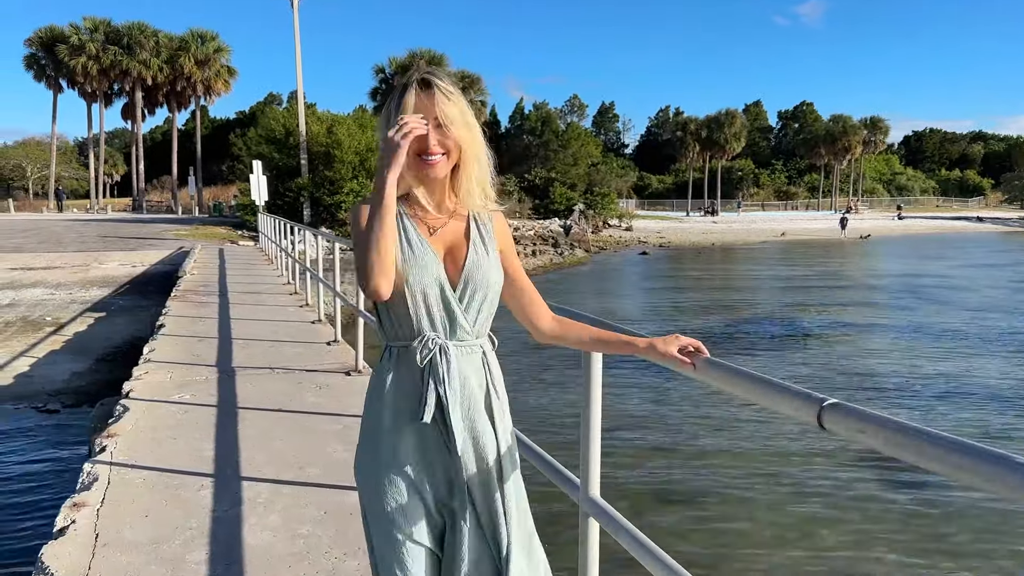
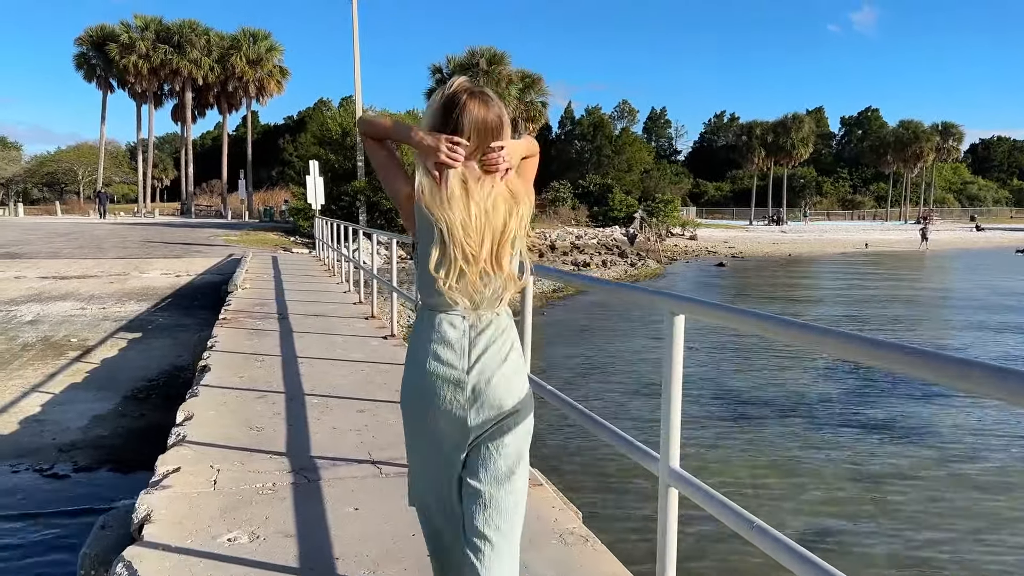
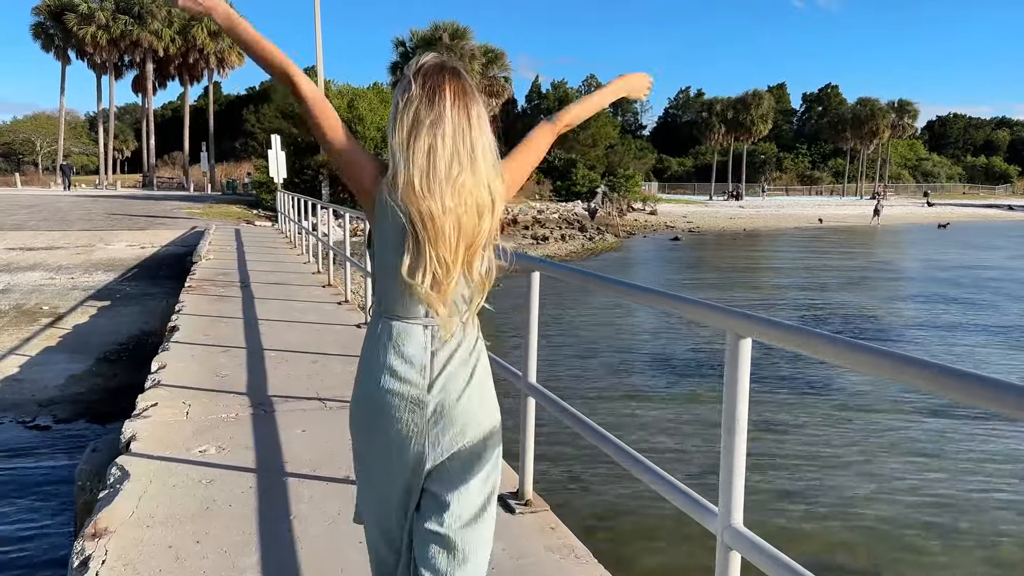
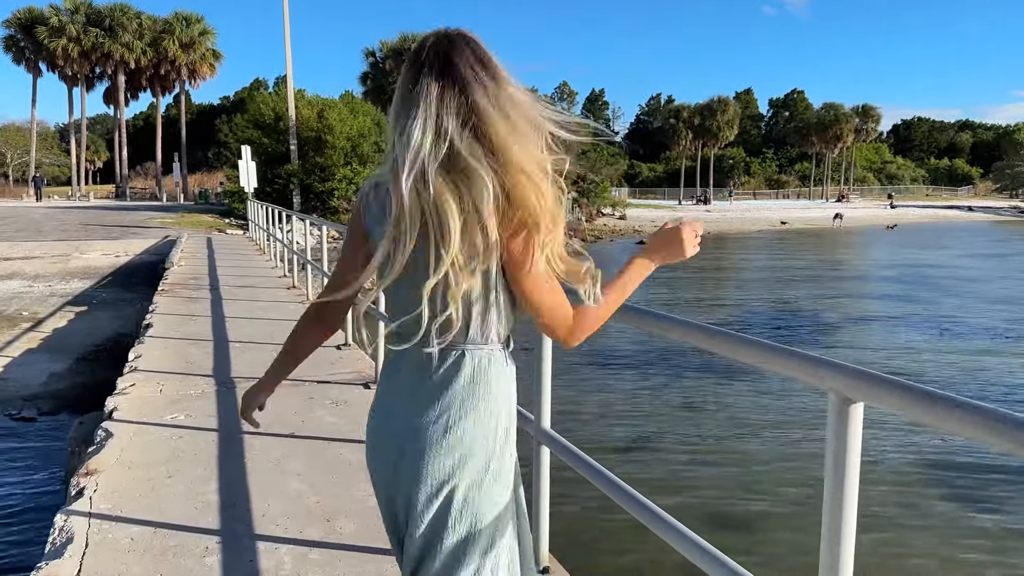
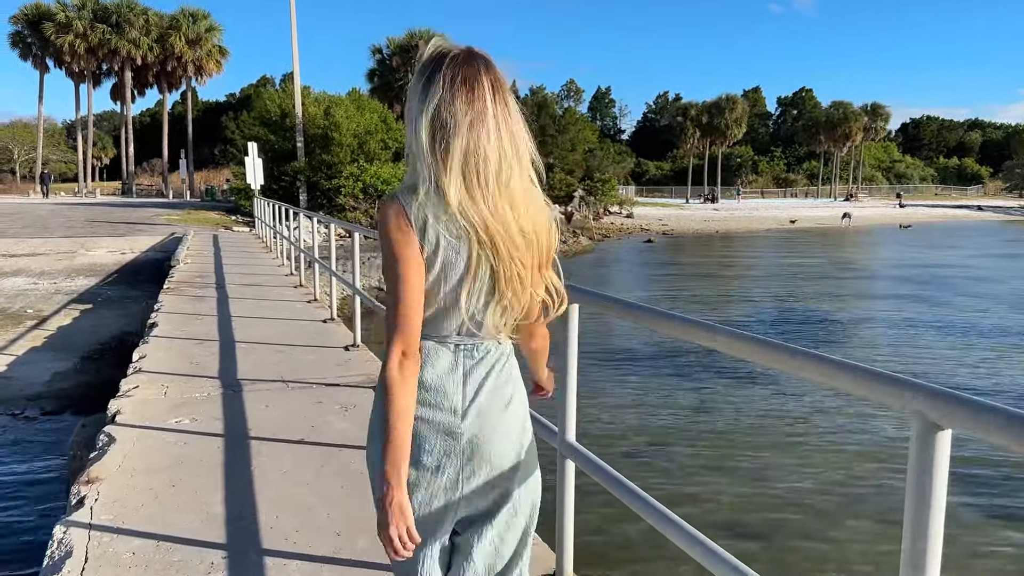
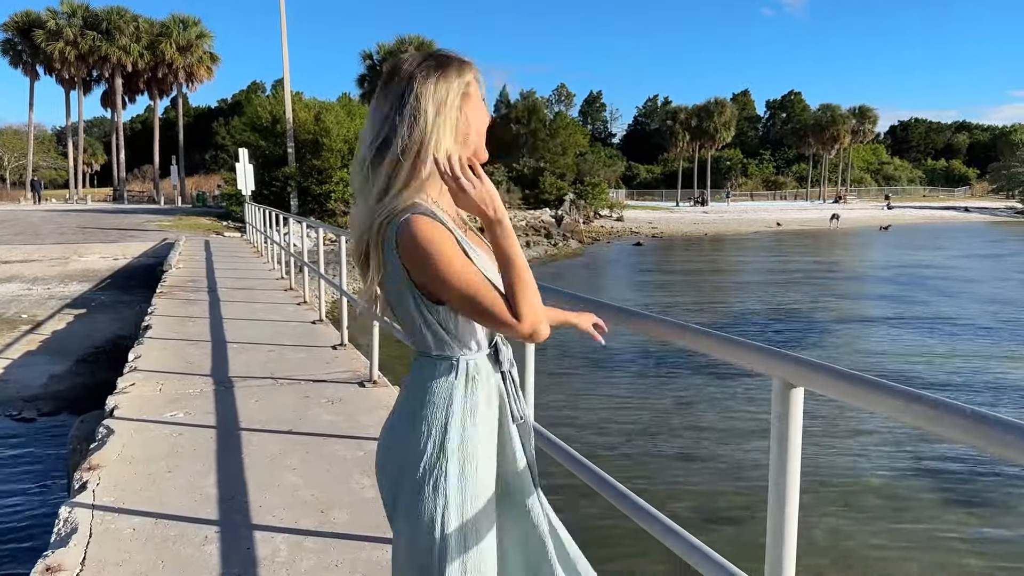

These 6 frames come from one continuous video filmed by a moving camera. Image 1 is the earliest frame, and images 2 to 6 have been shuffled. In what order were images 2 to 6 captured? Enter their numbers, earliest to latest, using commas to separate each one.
6, 4, 5, 3, 2
